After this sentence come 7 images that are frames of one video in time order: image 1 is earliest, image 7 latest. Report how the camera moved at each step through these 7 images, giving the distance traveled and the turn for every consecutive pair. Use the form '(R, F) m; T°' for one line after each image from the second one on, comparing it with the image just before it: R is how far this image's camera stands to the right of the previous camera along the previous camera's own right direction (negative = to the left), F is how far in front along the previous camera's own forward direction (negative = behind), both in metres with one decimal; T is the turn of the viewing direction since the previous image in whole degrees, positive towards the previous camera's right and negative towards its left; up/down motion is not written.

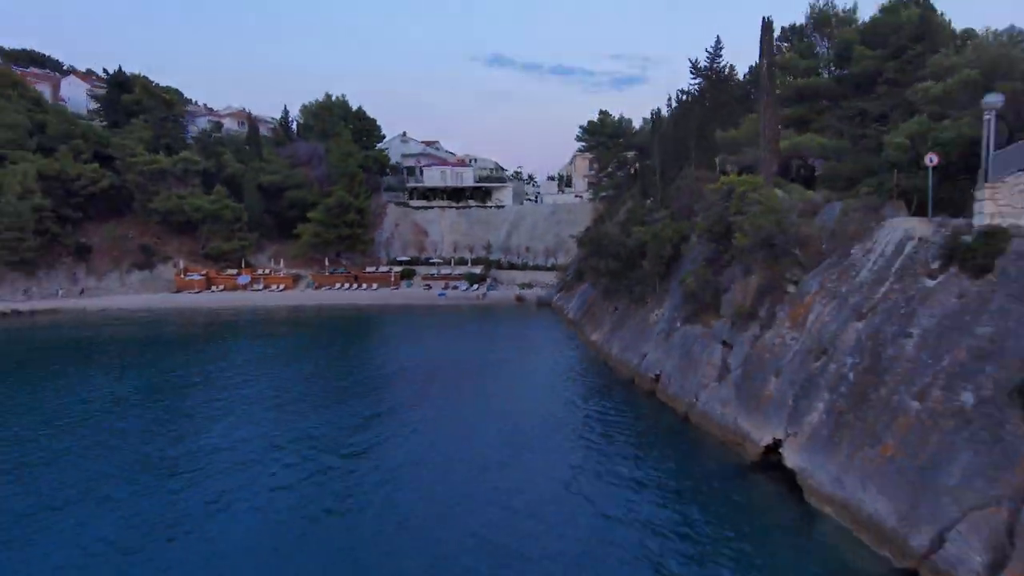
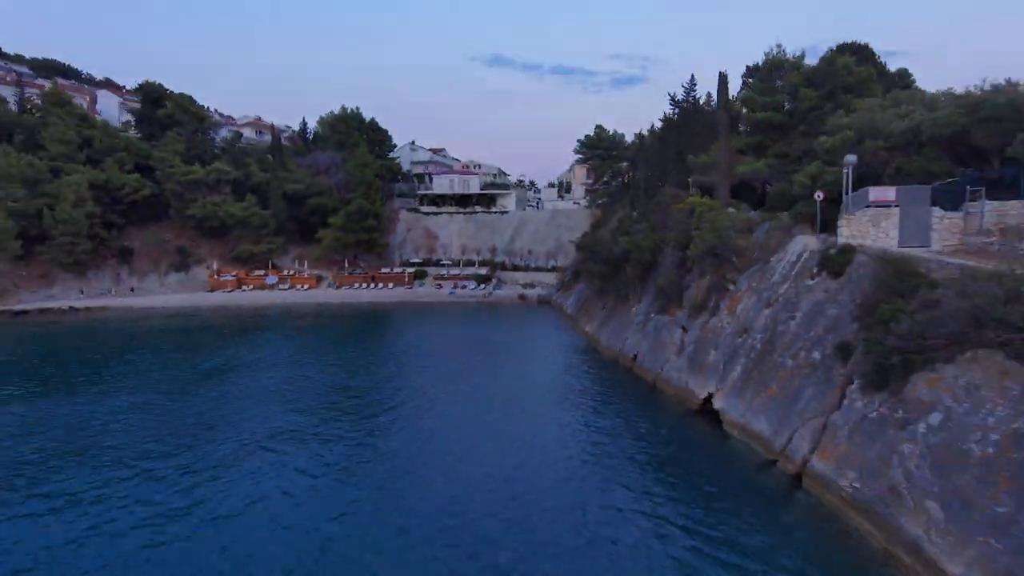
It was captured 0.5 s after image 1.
(-0.2, -4.4) m; 0°
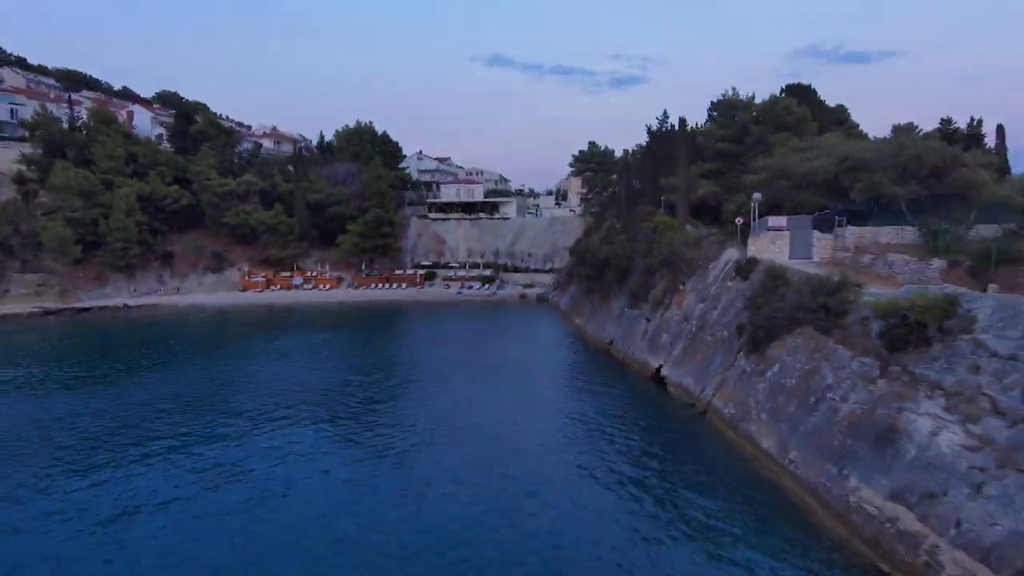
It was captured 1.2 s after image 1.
(-0.1, -5.5) m; 0°
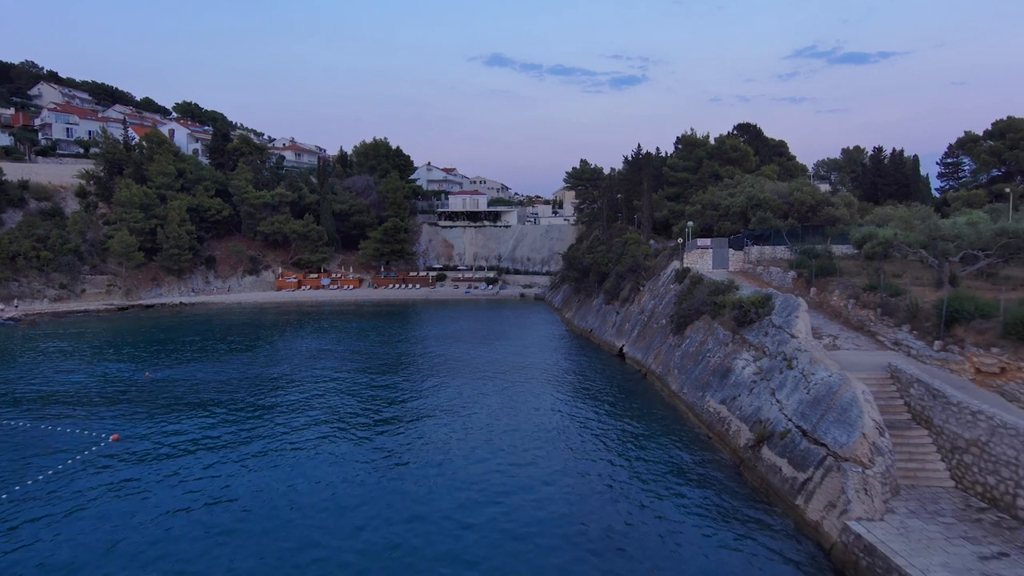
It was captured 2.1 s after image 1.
(-0.1, -7.5) m; 0°
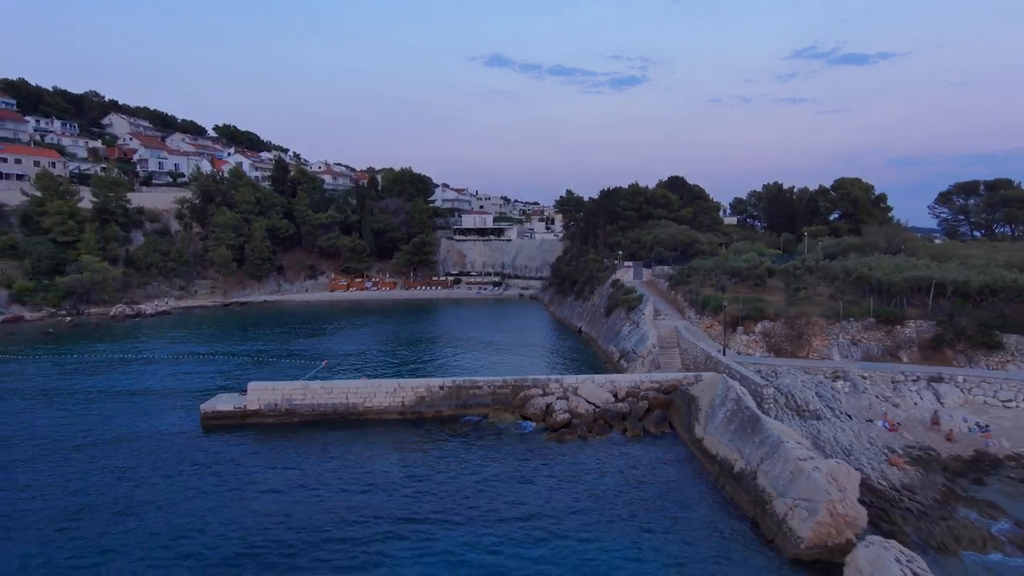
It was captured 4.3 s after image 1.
(-0.1, -17.8) m; 0°
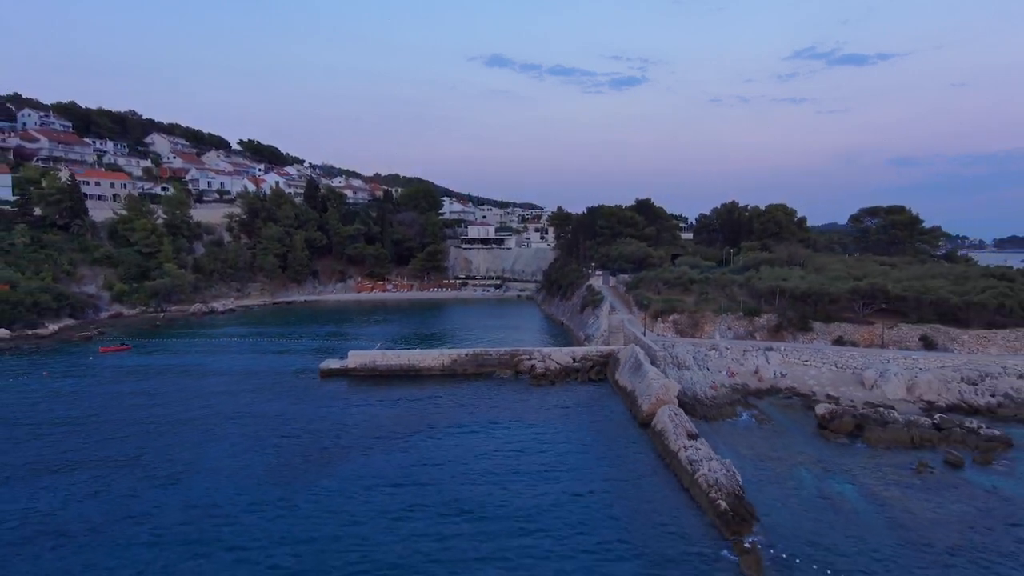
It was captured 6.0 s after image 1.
(0.0, -14.2) m; 0°
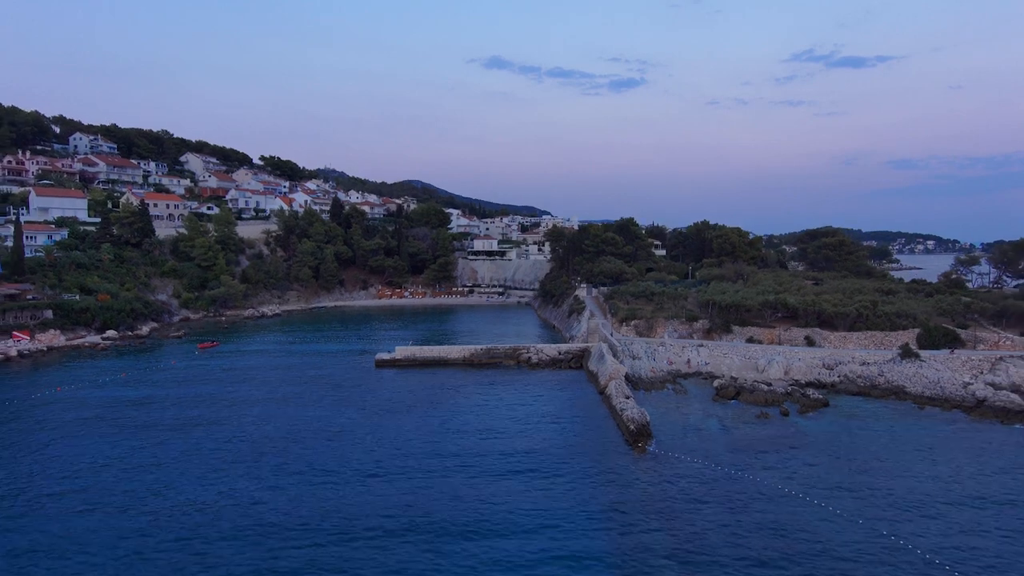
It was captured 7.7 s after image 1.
(-0.1, -13.9) m; 0°
